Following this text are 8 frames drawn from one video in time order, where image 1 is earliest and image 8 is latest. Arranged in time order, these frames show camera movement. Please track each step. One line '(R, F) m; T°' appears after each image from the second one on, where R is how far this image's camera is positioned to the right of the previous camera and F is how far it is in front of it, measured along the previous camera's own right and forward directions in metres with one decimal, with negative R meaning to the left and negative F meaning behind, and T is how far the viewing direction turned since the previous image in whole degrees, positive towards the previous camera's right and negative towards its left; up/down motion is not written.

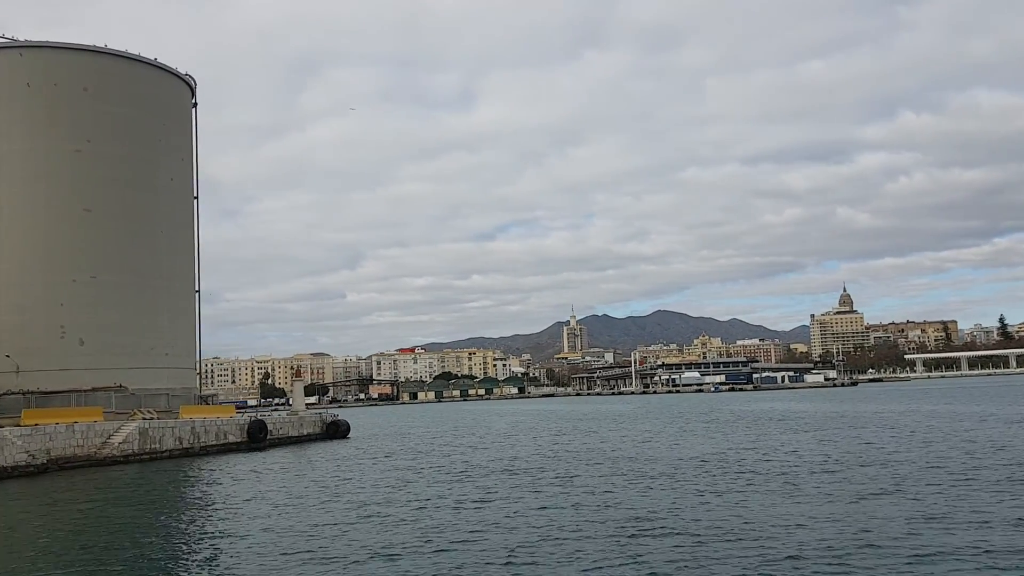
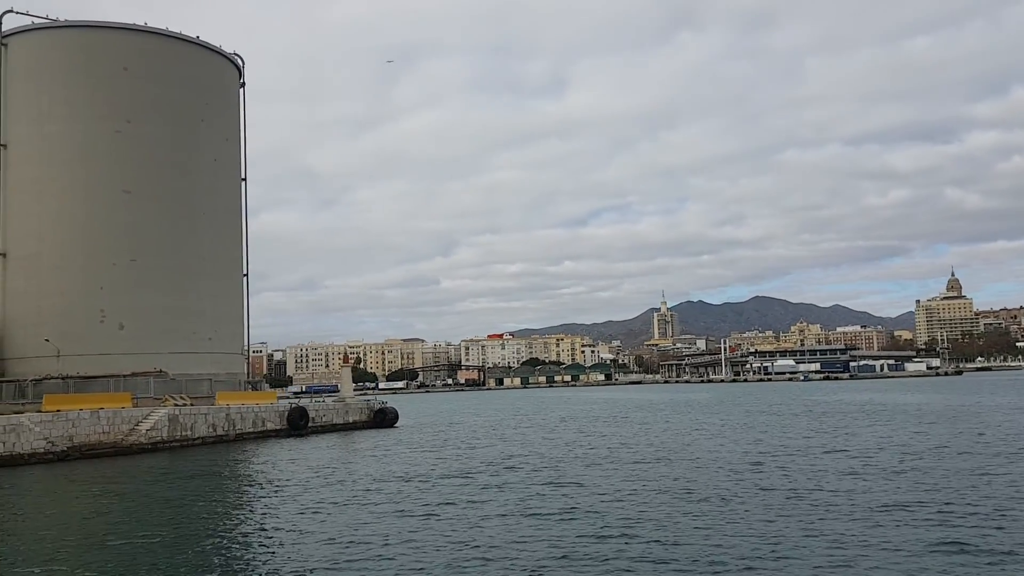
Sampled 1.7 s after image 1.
(+1.9, +2.3) m; -6°
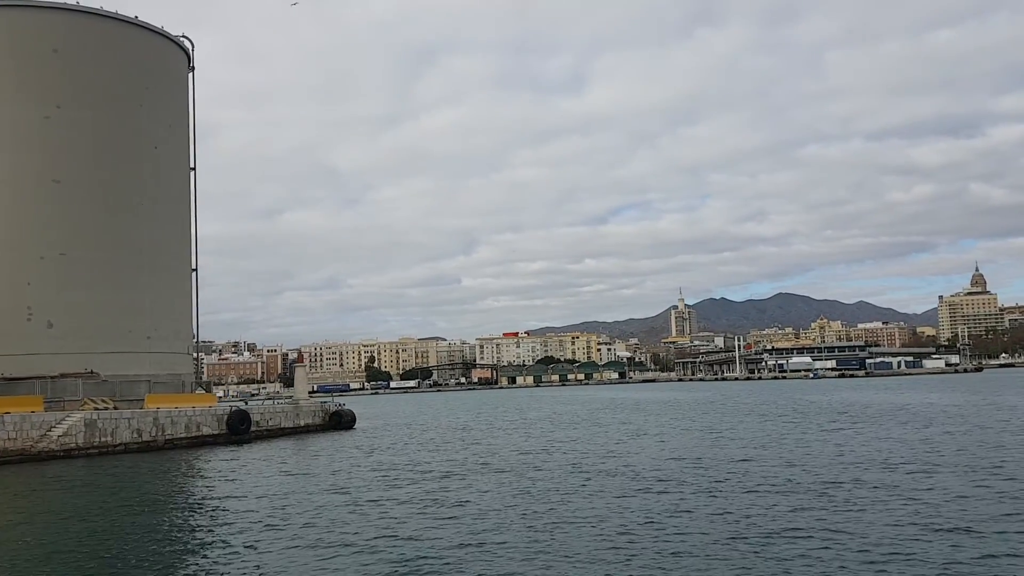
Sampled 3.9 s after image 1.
(+2.7, +2.6) m; -1°
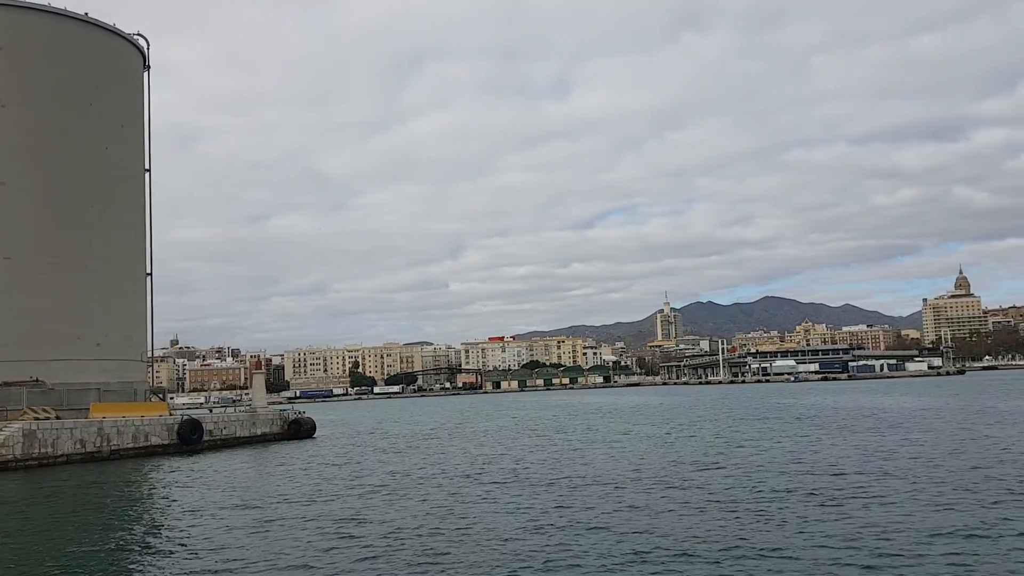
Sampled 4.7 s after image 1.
(+1.1, +0.8) m; +1°
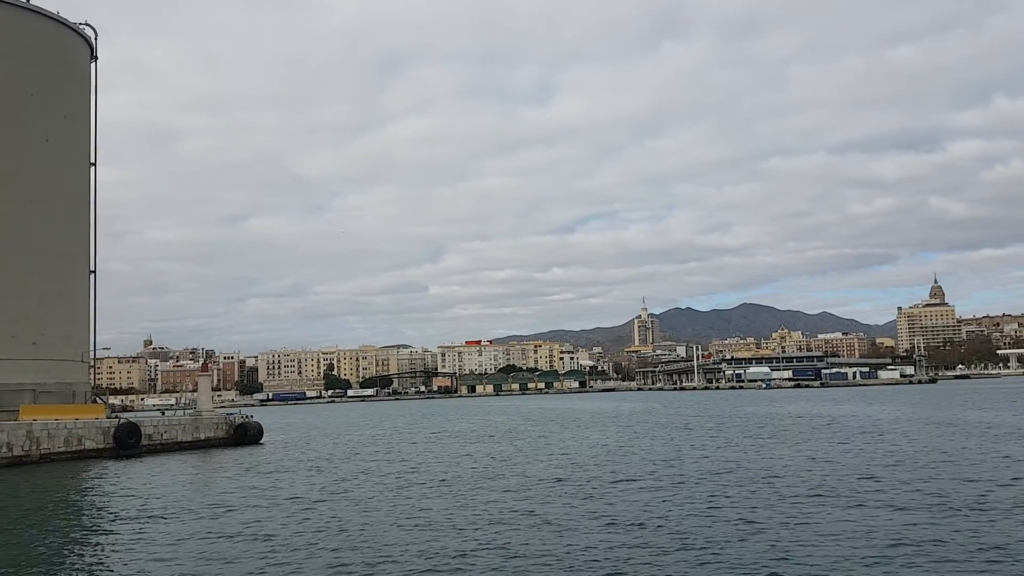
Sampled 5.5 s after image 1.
(+1.1, +0.8) m; +1°
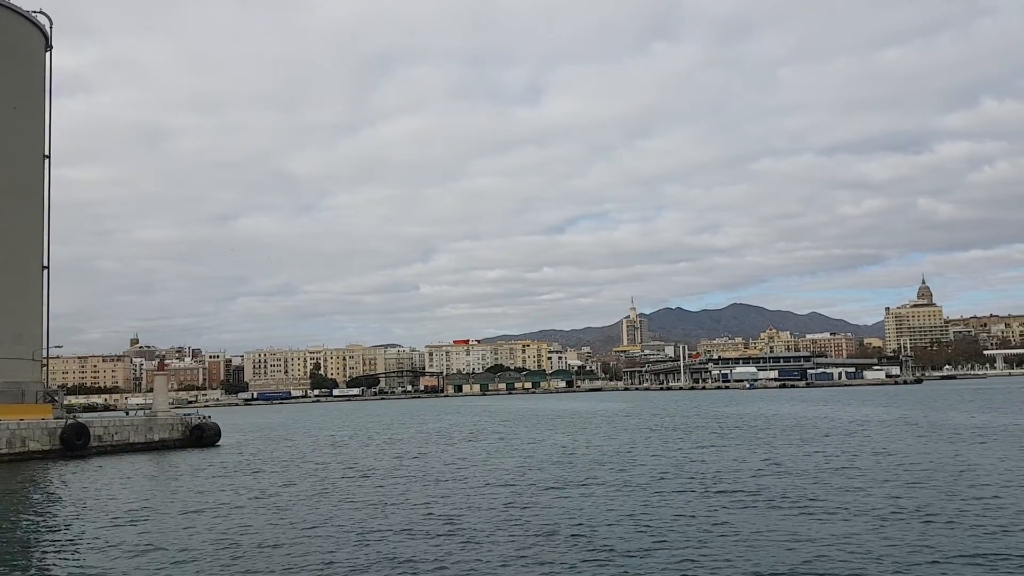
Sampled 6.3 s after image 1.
(+1.1, +0.9) m; +1°
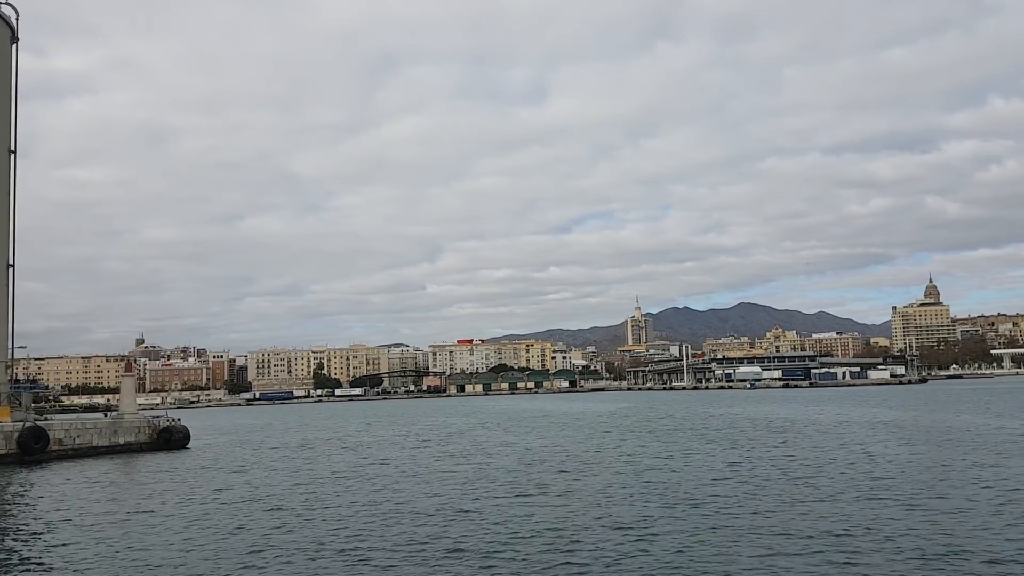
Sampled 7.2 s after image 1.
(+1.2, +1.2) m; 0°
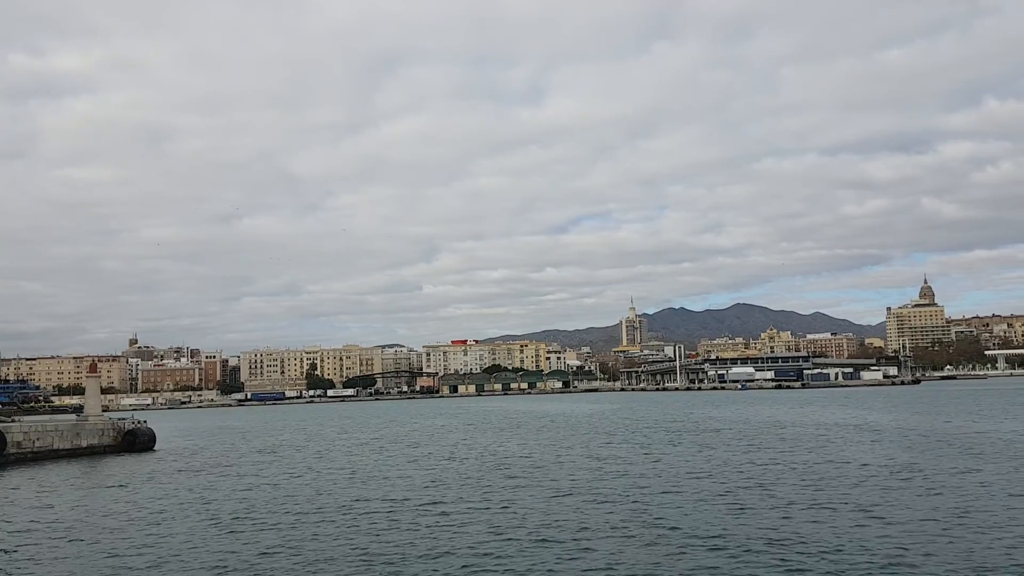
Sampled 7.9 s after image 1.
(+0.9, +0.8) m; 0°
